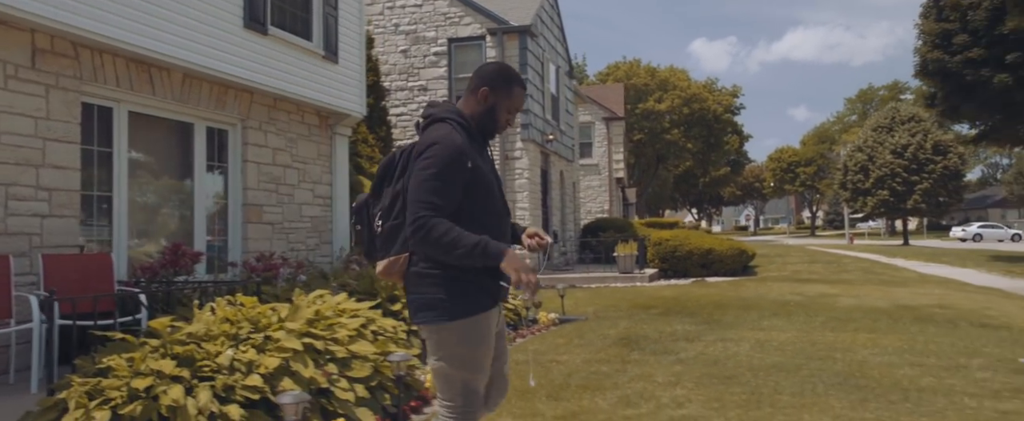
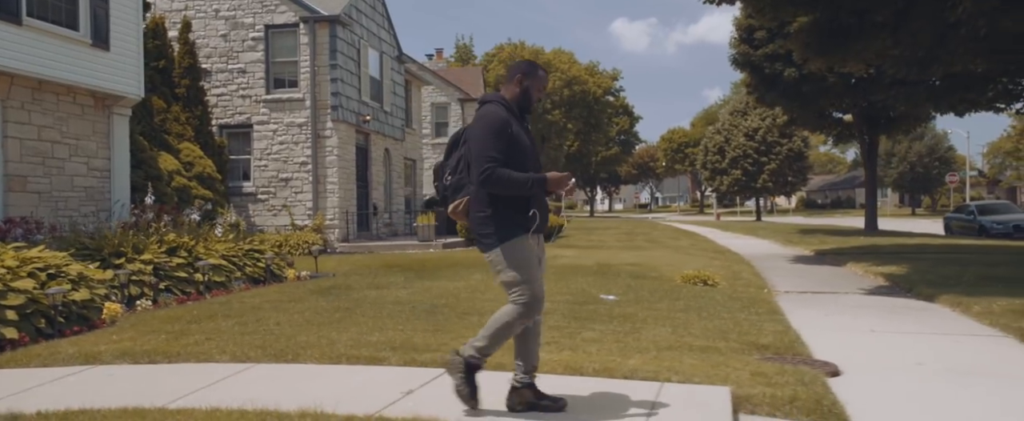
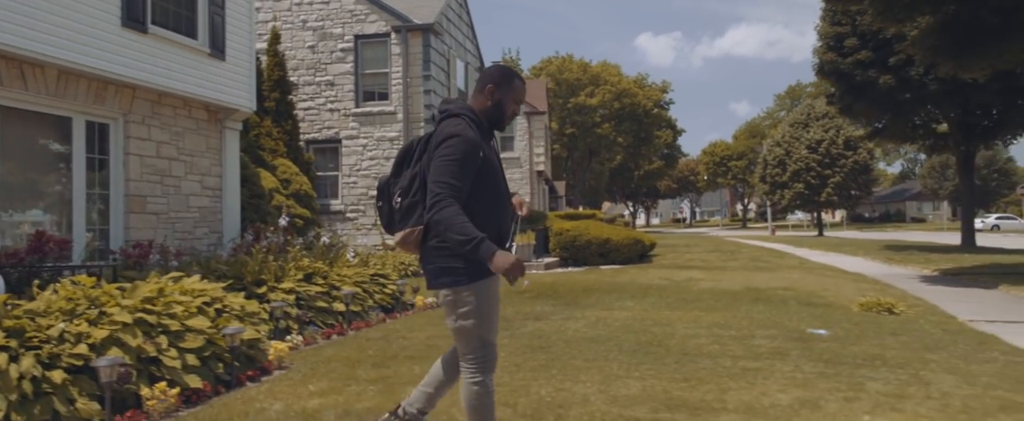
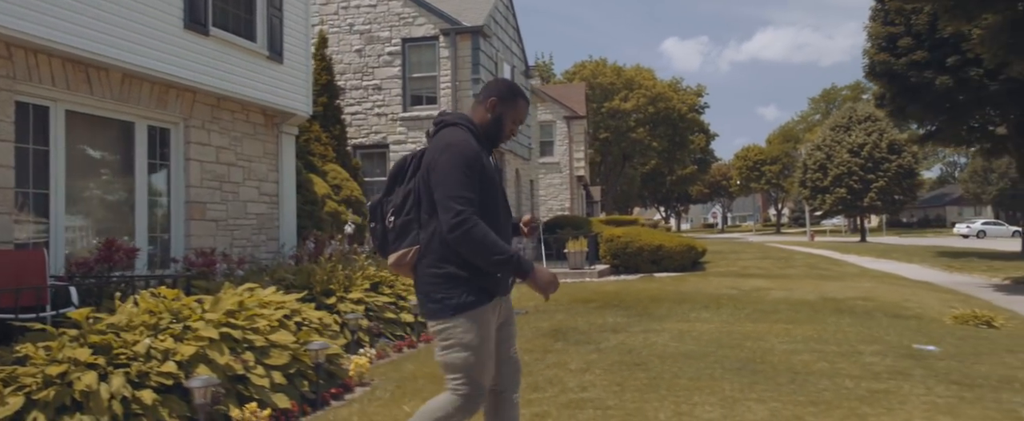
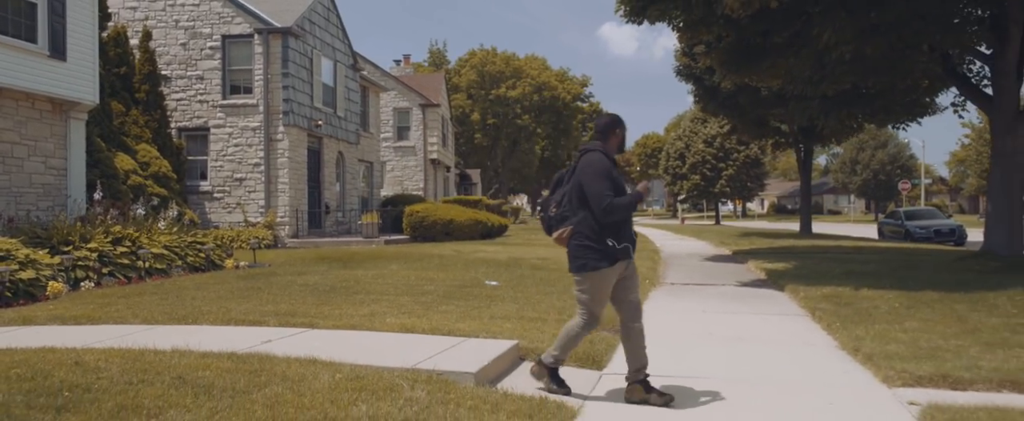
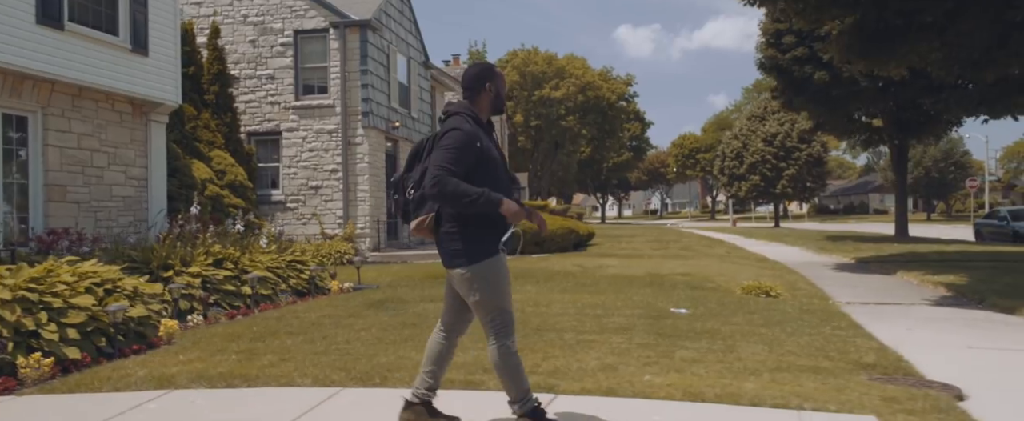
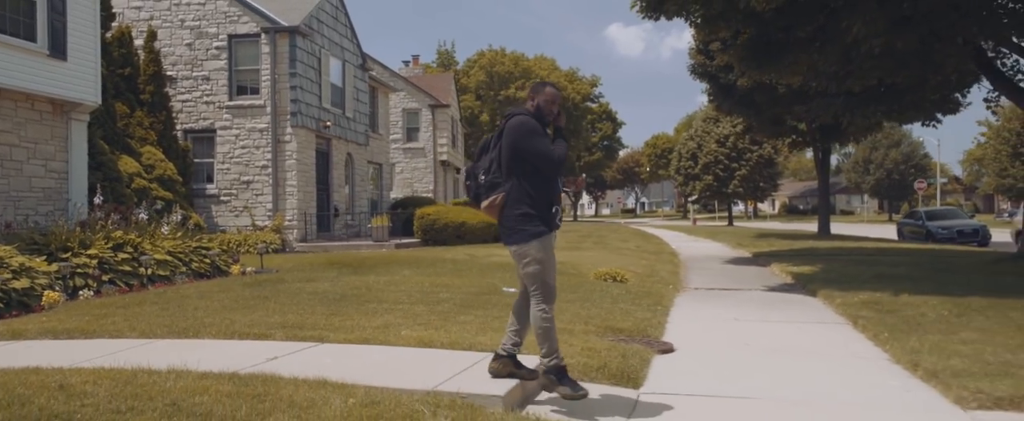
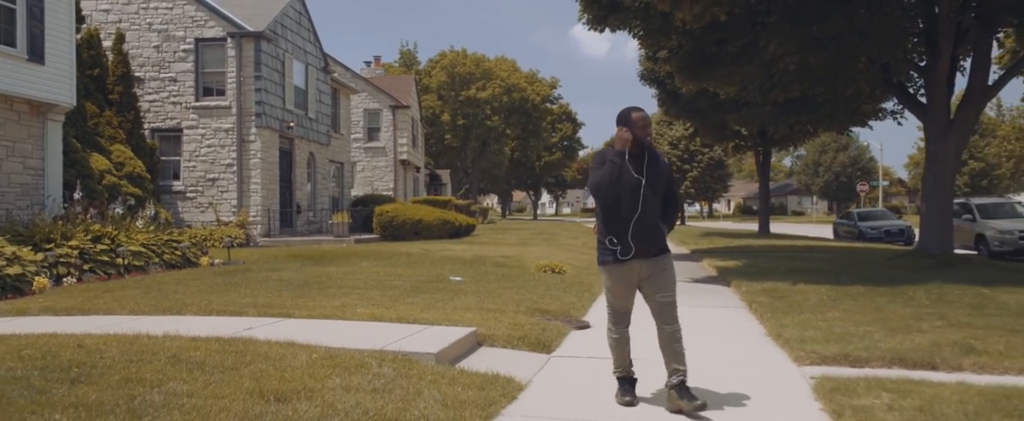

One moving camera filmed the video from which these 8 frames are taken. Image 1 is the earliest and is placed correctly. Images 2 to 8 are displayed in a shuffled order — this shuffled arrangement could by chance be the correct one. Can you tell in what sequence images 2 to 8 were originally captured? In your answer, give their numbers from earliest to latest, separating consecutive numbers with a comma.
4, 3, 6, 2, 7, 5, 8
